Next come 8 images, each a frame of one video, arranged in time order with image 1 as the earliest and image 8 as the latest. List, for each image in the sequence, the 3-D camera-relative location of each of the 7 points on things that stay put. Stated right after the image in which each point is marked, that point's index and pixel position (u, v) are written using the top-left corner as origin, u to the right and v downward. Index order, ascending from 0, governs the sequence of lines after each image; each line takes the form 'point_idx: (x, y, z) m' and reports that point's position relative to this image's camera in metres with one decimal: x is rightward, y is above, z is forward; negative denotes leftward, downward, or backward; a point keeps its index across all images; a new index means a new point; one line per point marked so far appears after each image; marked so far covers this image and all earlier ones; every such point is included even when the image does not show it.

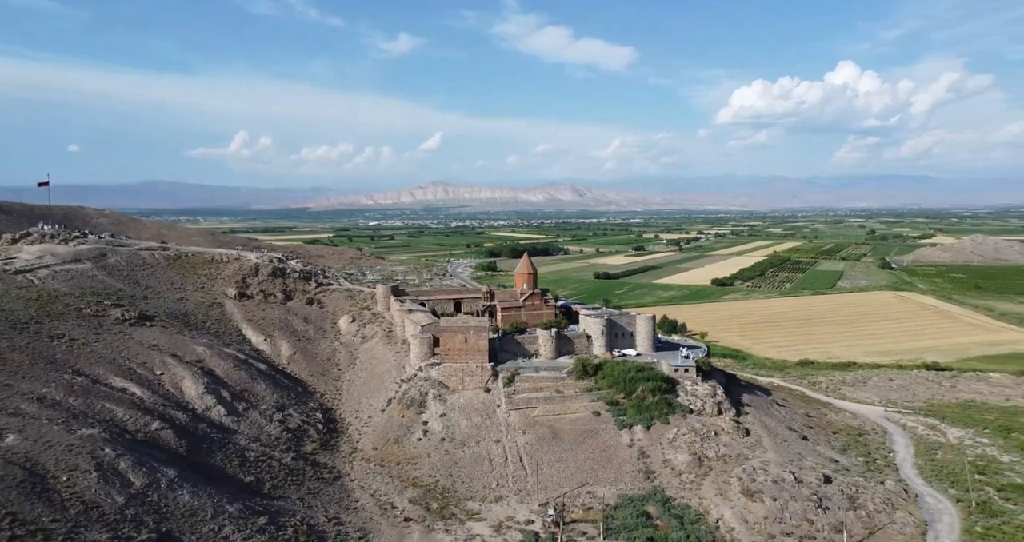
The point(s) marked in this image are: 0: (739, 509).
0: (+6.8, -7.2, +19.6) m
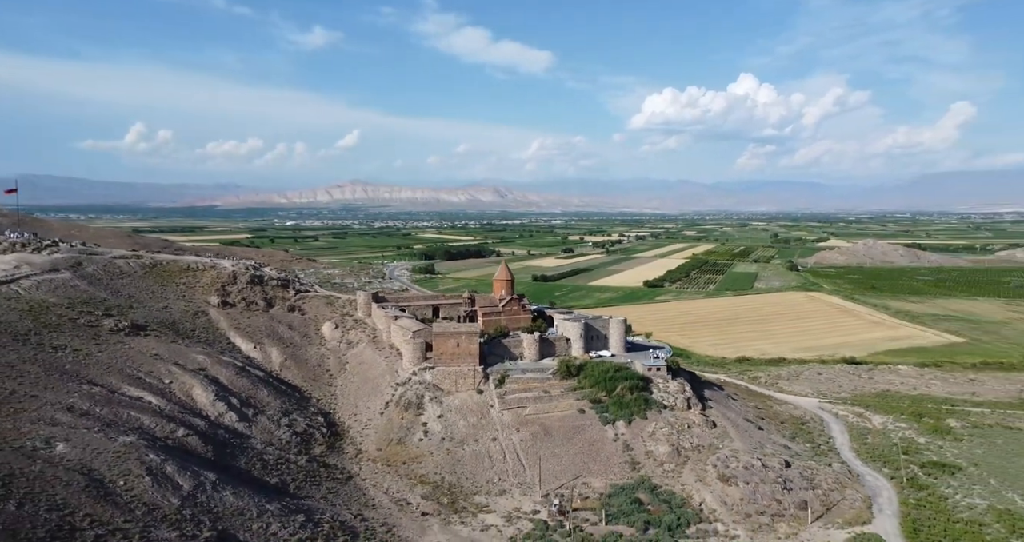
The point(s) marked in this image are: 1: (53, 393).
0: (+6.9, -7.5, +21.9) m
1: (-12.1, -3.2, +17.4) m
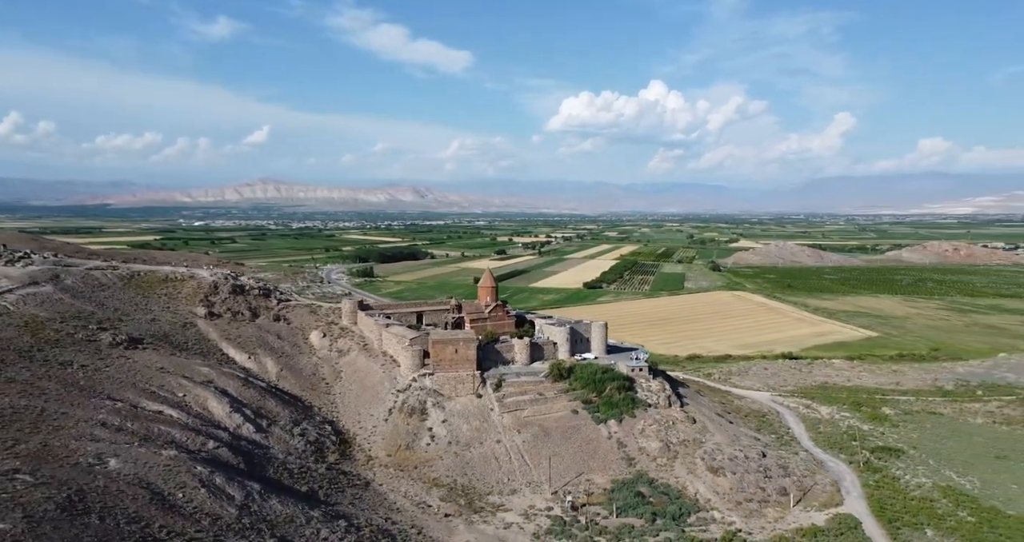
0: (+7.2, -7.8, +23.8) m
1: (-11.2, -3.6, +17.0) m
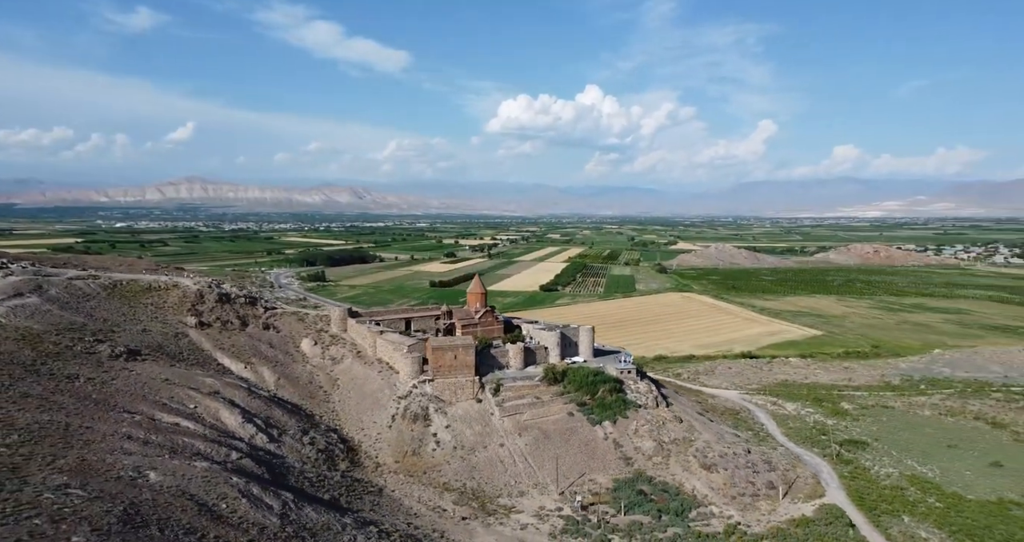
0: (+7.4, -8.0, +25.0) m
1: (-10.3, -3.9, +16.6) m
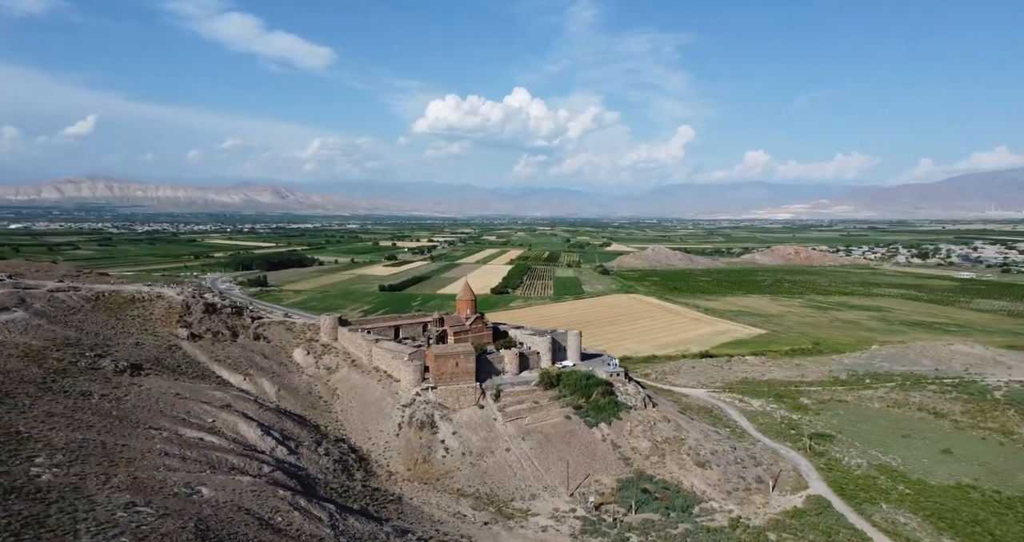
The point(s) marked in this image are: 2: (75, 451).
0: (+7.6, -8.2, +26.2) m
1: (-9.2, -4.2, +16.1) m
2: (-9.7, -4.0, +14.6) m
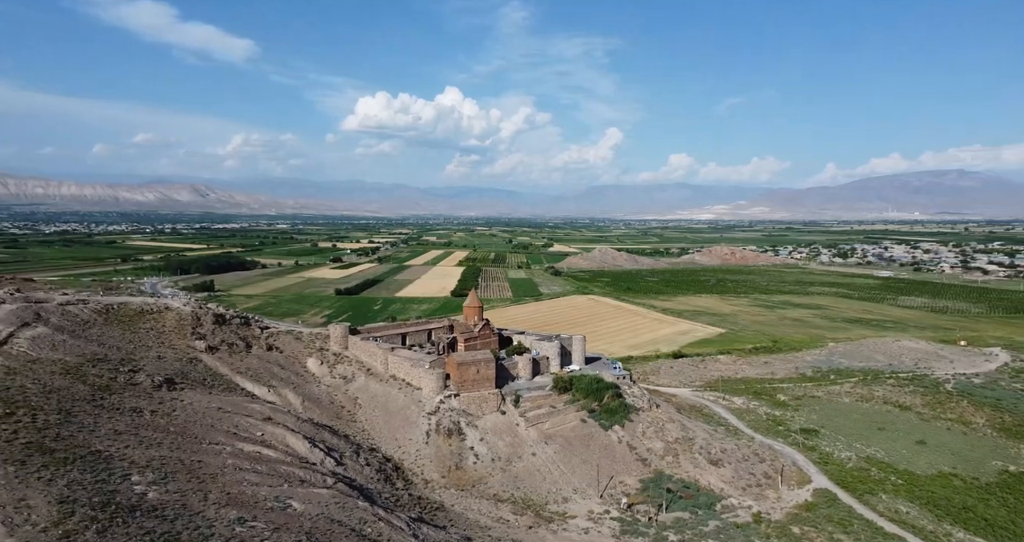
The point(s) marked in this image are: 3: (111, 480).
0: (+8.5, -8.5, +27.4) m
1: (-7.3, -4.6, +15.8) m
2: (-7.7, -4.4, +14.3) m
3: (-8.0, -4.2, +13.0) m
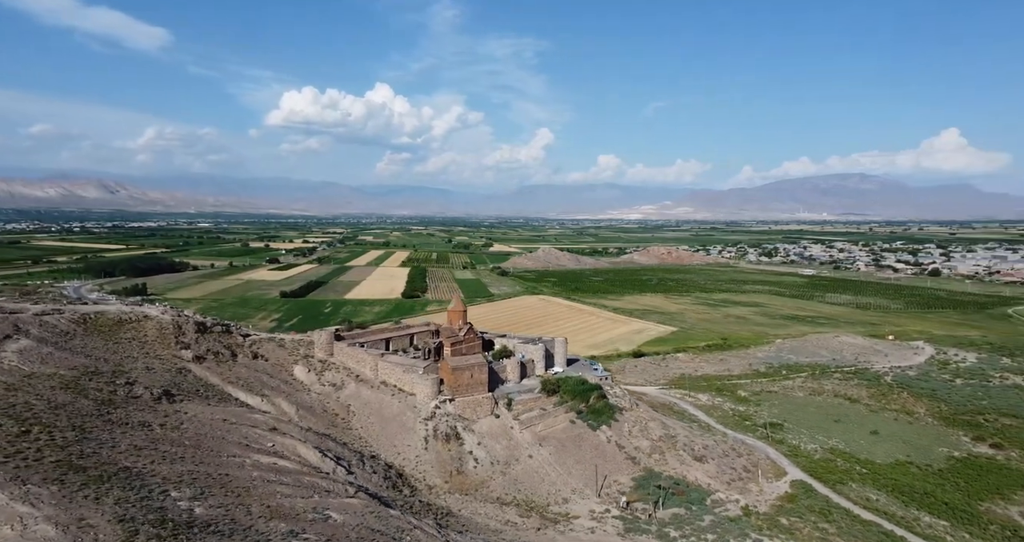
0: (+8.2, -8.6, +28.4) m
1: (-6.5, -4.8, +15.4) m
2: (-6.7, -4.6, +13.9) m
3: (-6.9, -4.4, +12.6) m
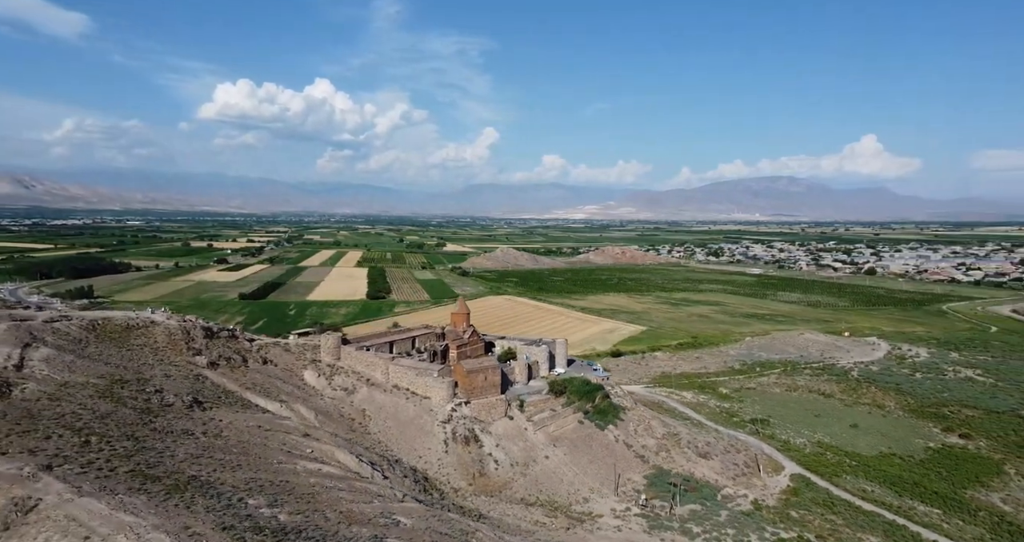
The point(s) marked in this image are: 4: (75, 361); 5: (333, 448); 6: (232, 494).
0: (+8.7, -8.7, +29.3) m
1: (-5.0, -5.0, +15.2) m
2: (-5.1, -4.7, +13.6) m
3: (-5.2, -4.6, +12.3) m
4: (-12.7, -2.6, +18.9) m
5: (-5.3, -5.3, +19.3) m
6: (-5.5, -4.5, +12.8) m
